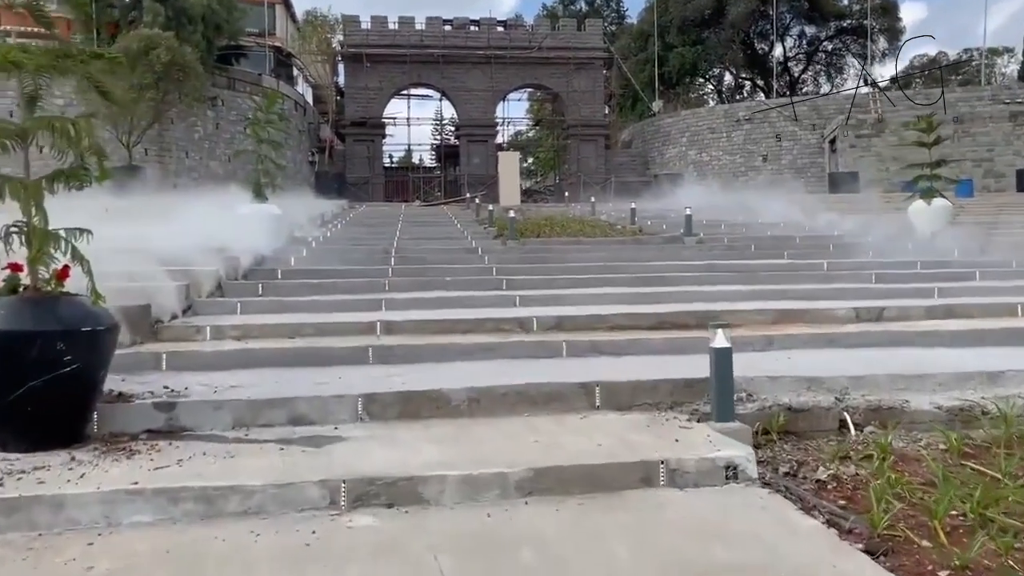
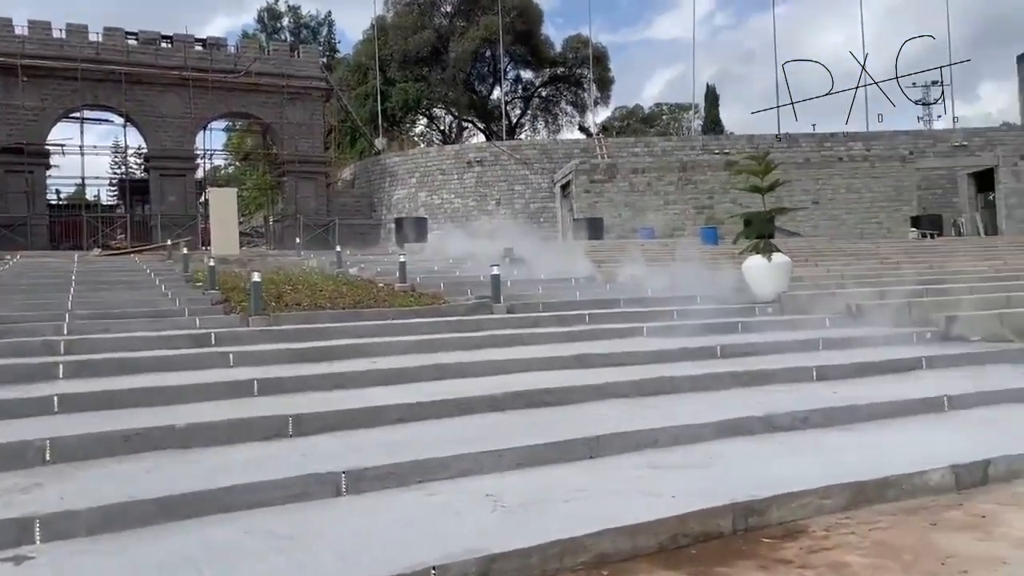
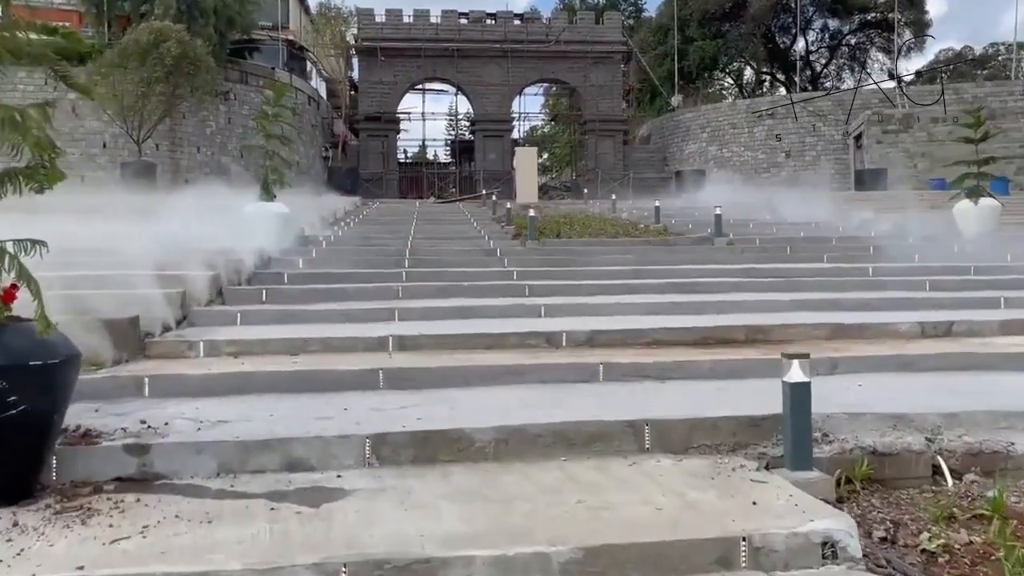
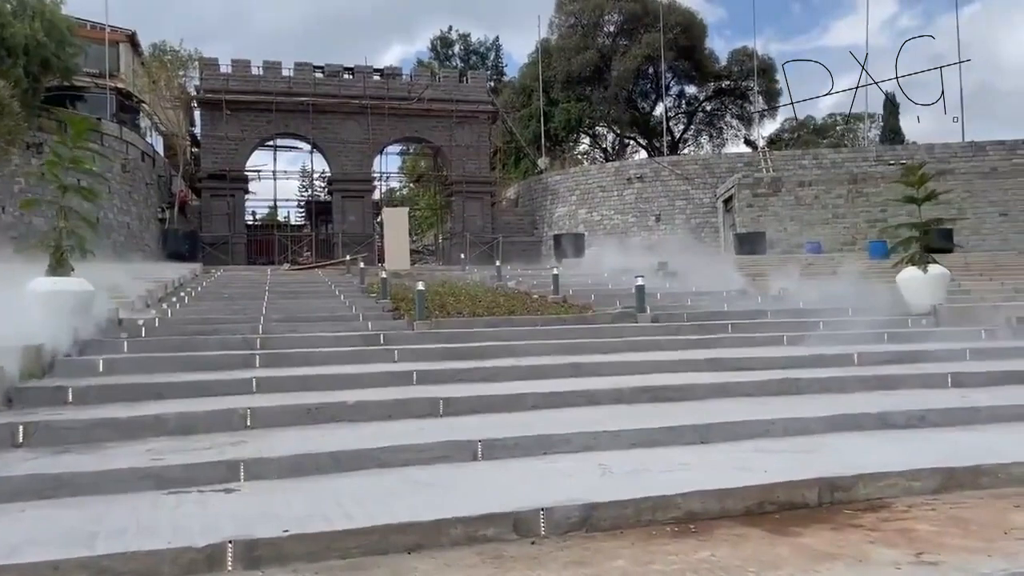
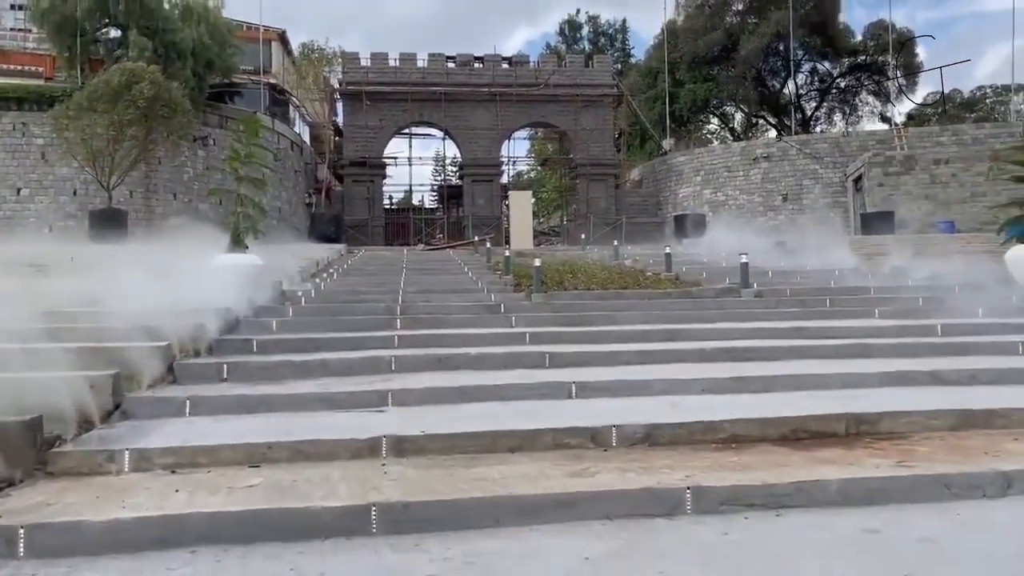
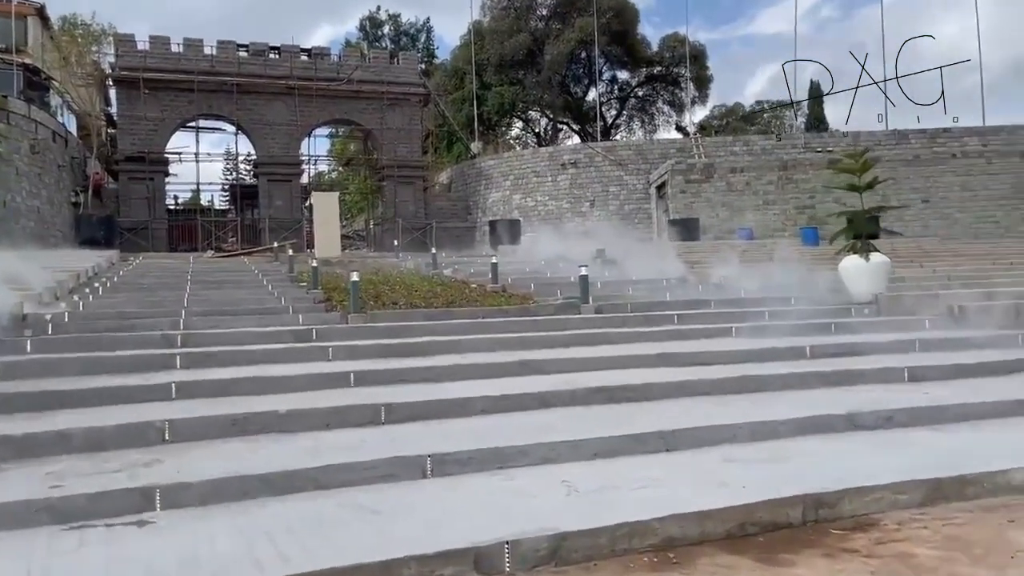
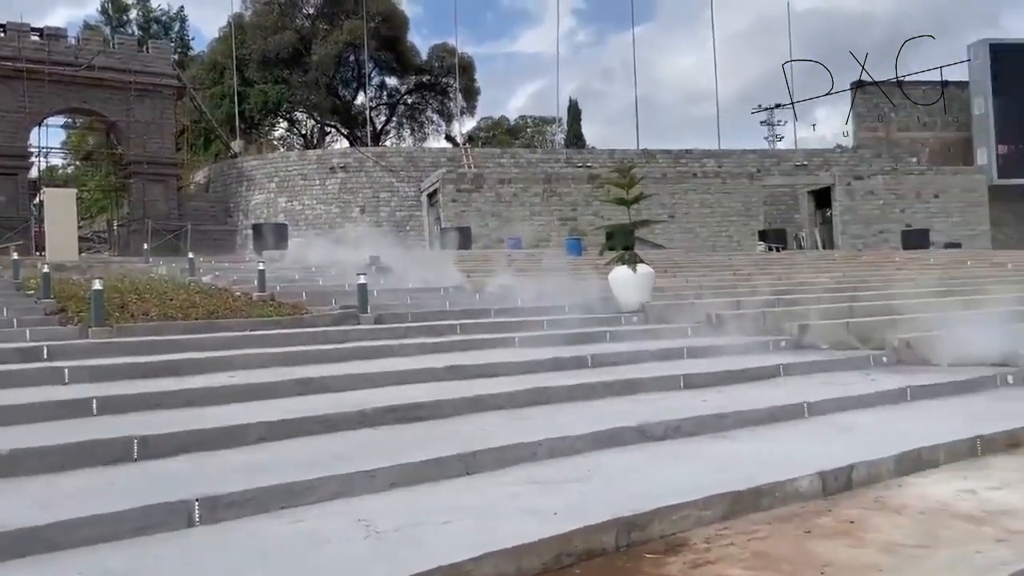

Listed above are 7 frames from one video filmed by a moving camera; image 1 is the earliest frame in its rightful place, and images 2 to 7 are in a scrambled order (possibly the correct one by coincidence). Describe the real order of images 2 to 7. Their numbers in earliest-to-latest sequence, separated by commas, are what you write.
3, 5, 4, 6, 2, 7
